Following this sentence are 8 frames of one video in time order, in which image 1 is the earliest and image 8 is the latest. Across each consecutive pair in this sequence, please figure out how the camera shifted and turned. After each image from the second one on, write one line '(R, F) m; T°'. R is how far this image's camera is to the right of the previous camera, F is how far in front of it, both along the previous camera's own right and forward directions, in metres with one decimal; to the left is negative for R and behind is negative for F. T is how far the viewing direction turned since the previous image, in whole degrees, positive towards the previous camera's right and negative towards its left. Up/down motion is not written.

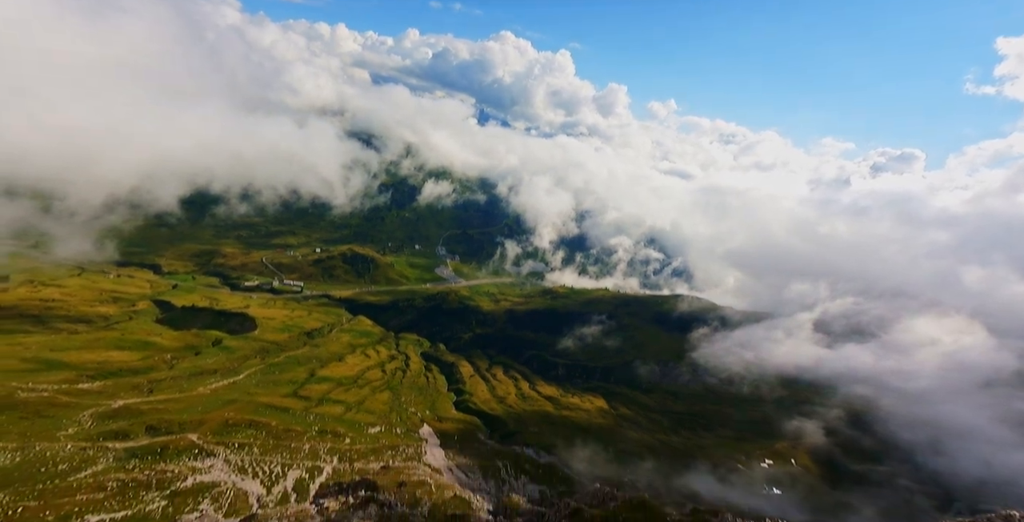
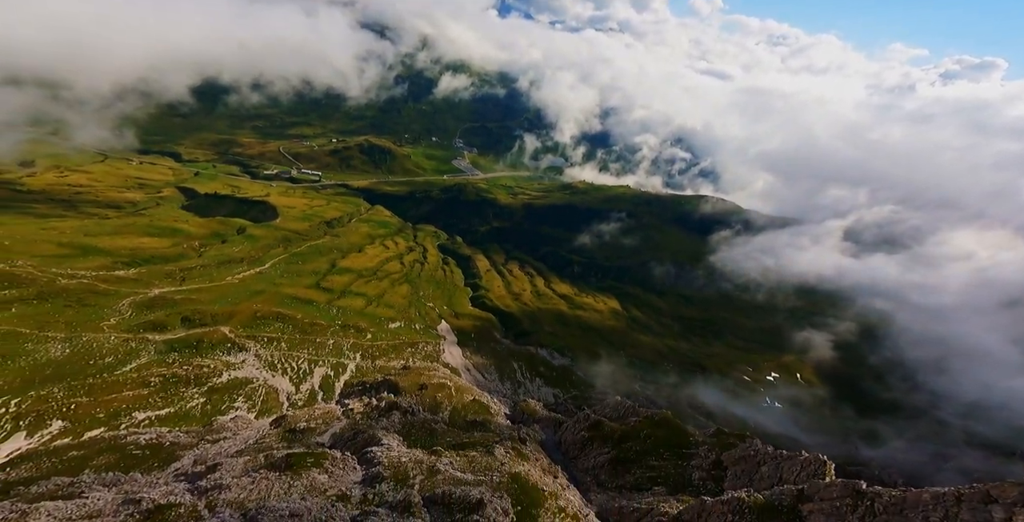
(-1.7, +6.2) m; -2°
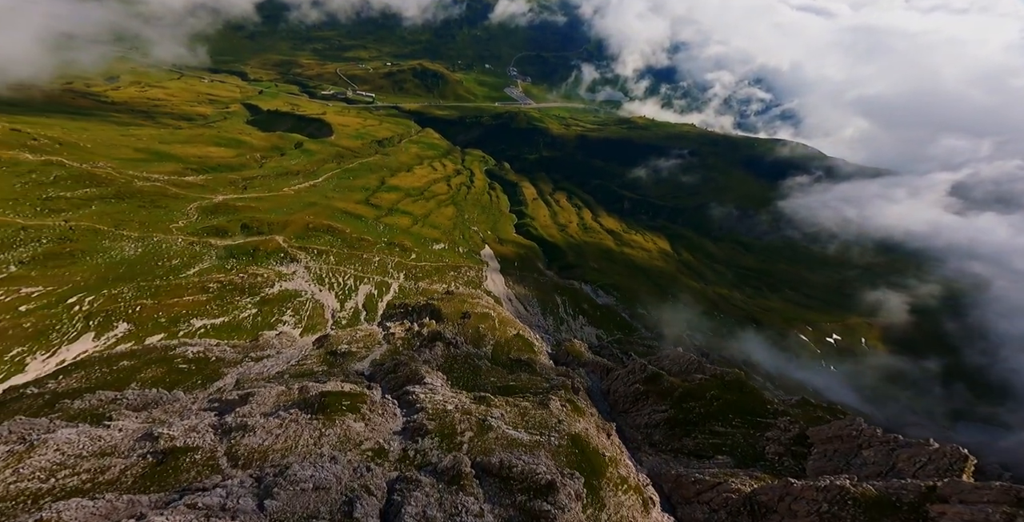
(-3.0, +9.2) m; -5°
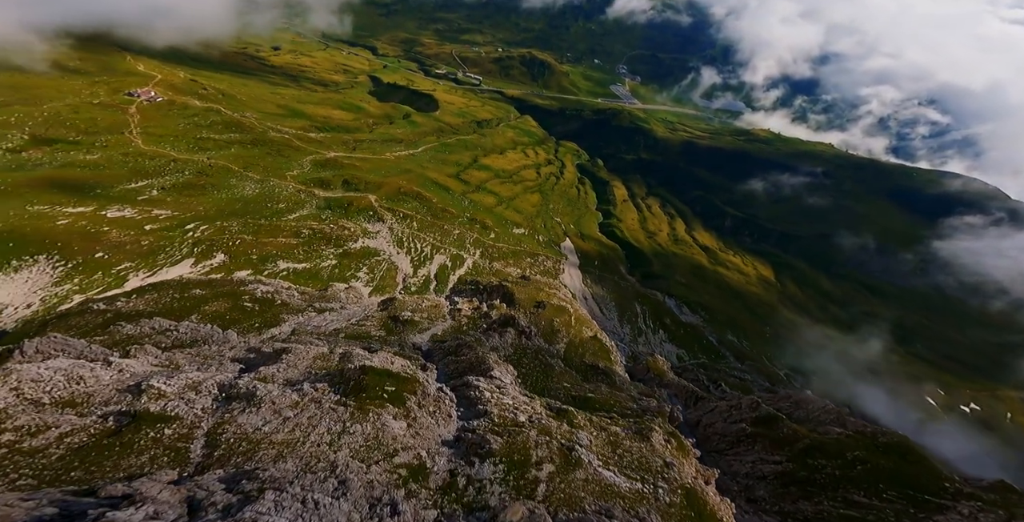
(-3.5, +13.3) m; -8°
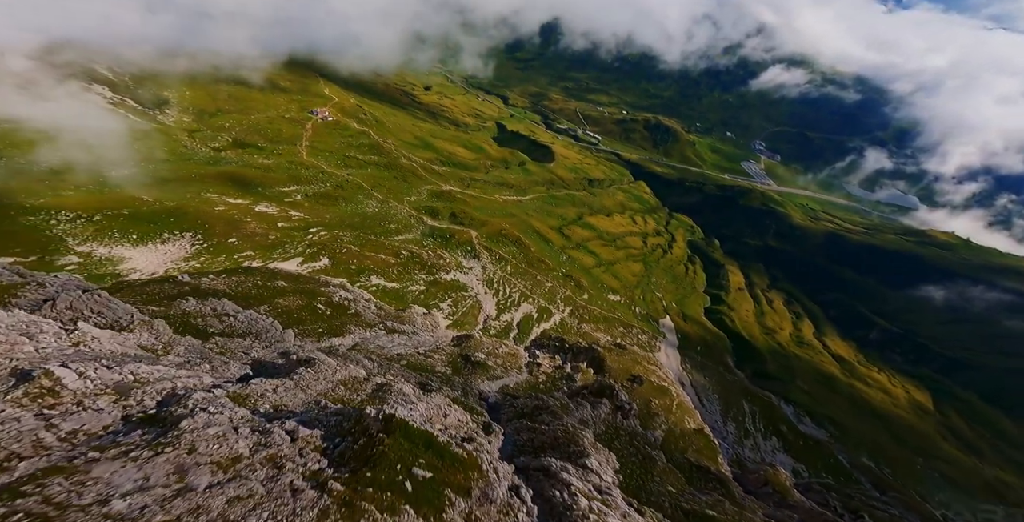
(-2.9, +15.0) m; -11°
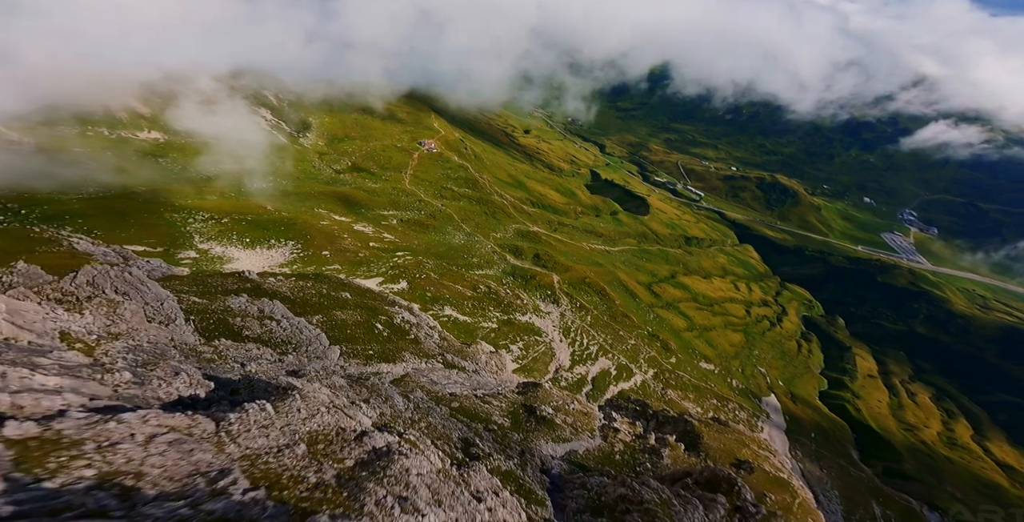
(-1.3, +13.4) m; -9°
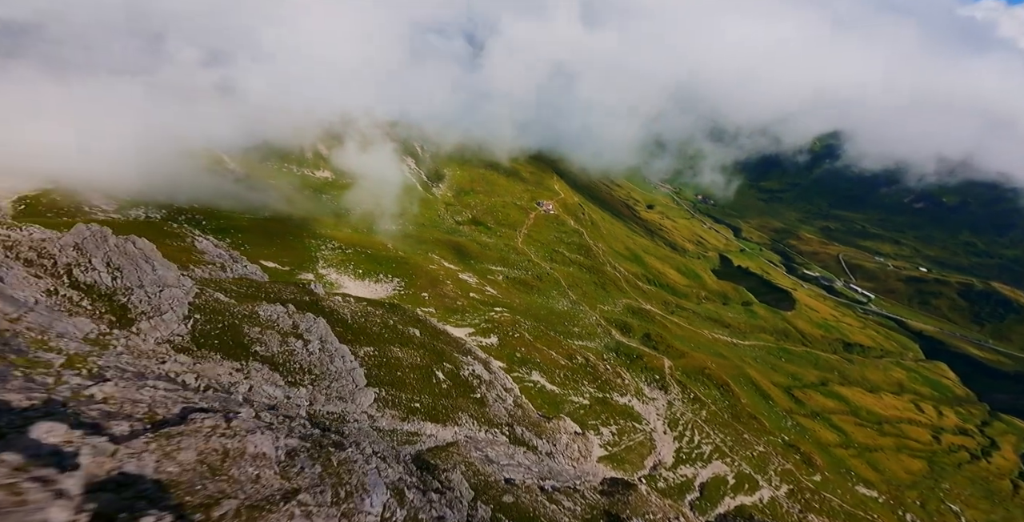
(+0.2, +17.6) m; -13°
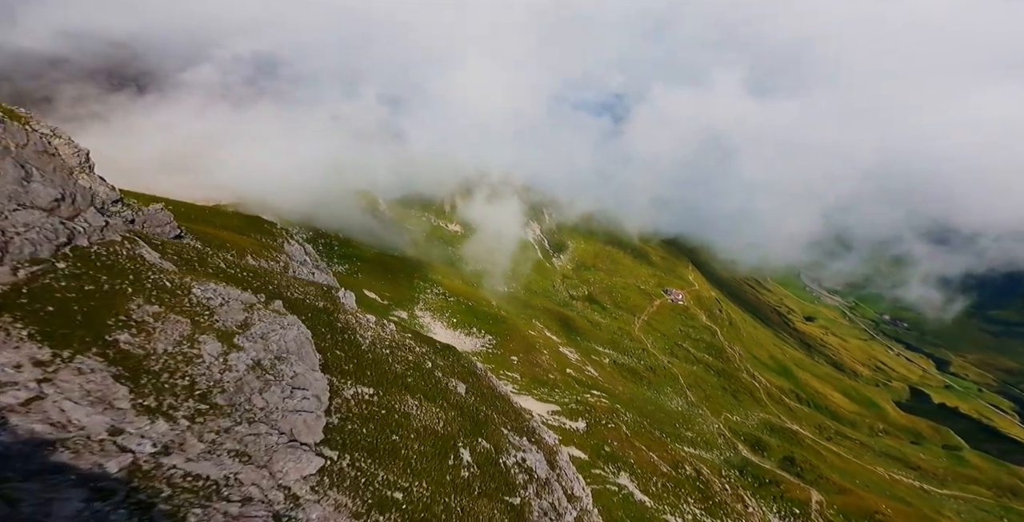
(+3.0, +22.7) m; -14°
